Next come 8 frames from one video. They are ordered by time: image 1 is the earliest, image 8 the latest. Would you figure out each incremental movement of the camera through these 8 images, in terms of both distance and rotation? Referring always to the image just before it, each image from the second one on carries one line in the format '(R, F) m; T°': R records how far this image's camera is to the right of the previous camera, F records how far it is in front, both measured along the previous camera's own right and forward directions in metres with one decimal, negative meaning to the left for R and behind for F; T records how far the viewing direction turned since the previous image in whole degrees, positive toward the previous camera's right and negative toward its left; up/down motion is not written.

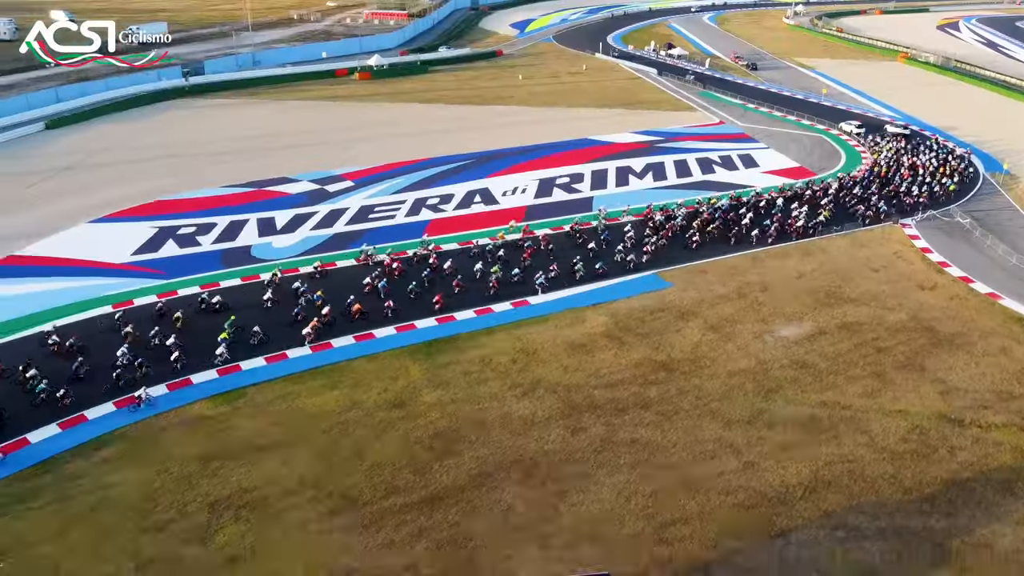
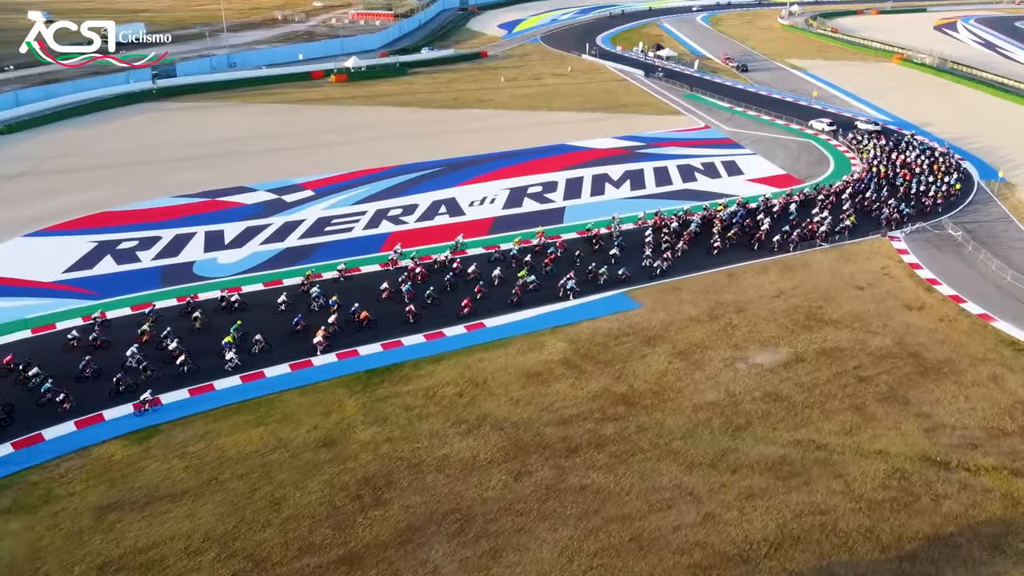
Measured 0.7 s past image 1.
(+1.5, +2.0) m; 0°
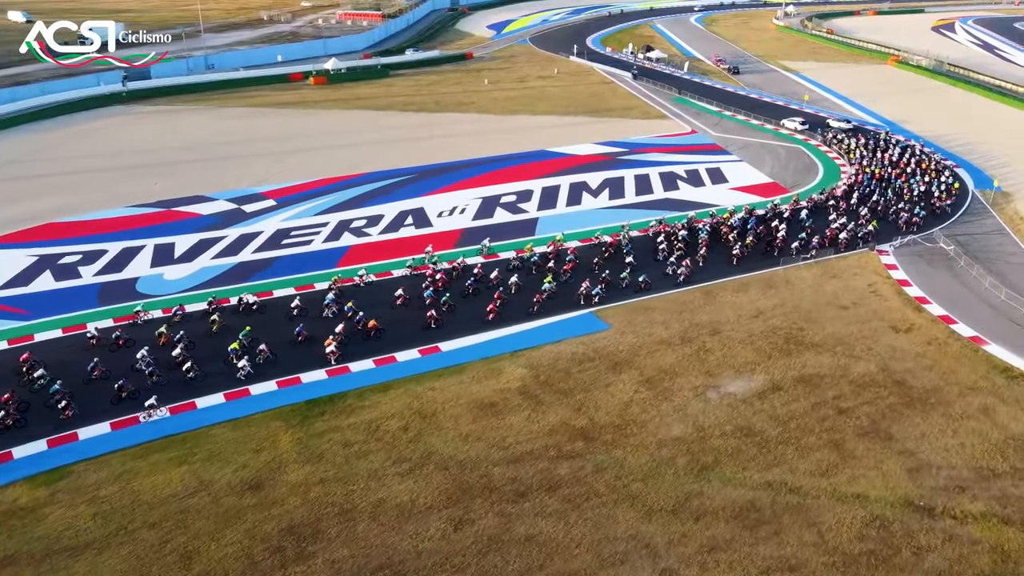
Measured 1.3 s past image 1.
(+1.3, +1.7) m; 0°
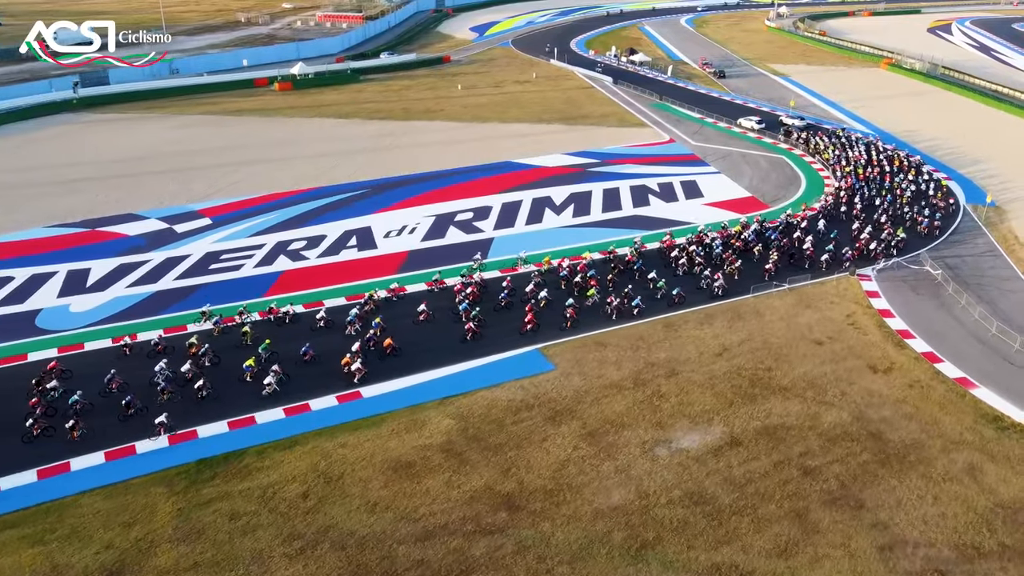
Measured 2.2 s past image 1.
(+1.9, +2.6) m; 0°
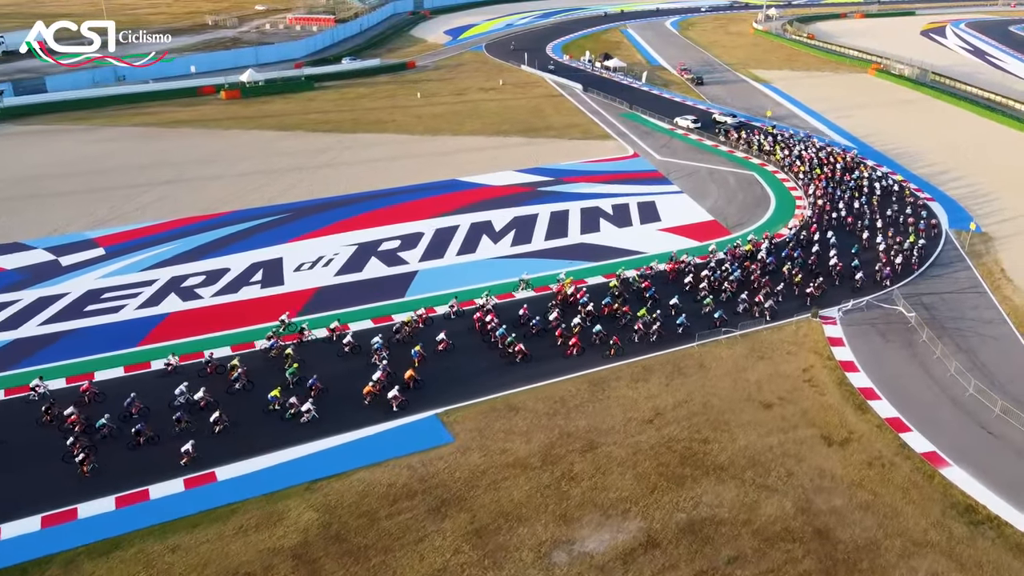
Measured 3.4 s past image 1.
(+2.8, +3.5) m; 0°
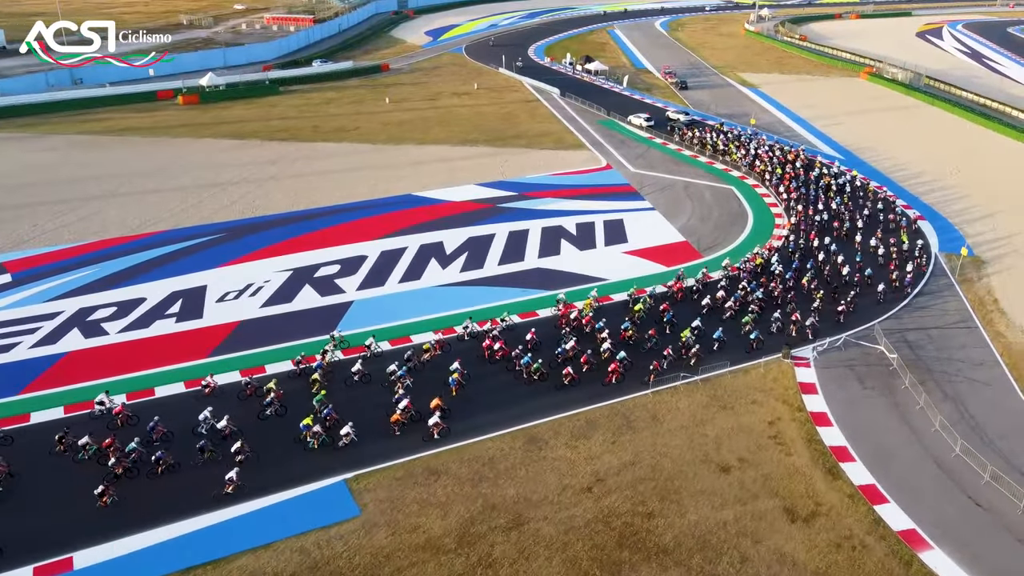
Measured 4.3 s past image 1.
(+1.8, +2.6) m; 0°
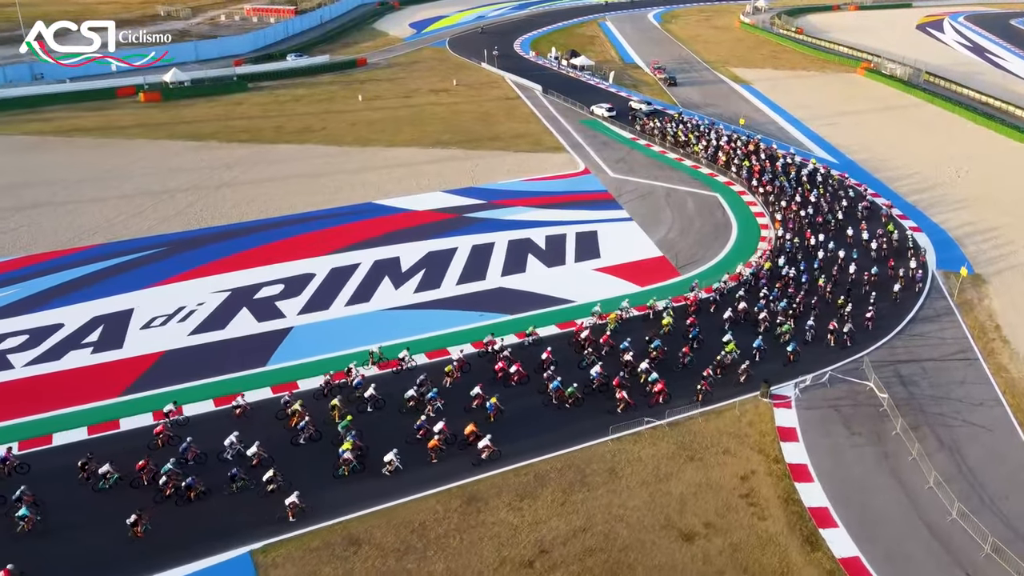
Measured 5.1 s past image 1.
(+1.4, +2.4) m; 0°
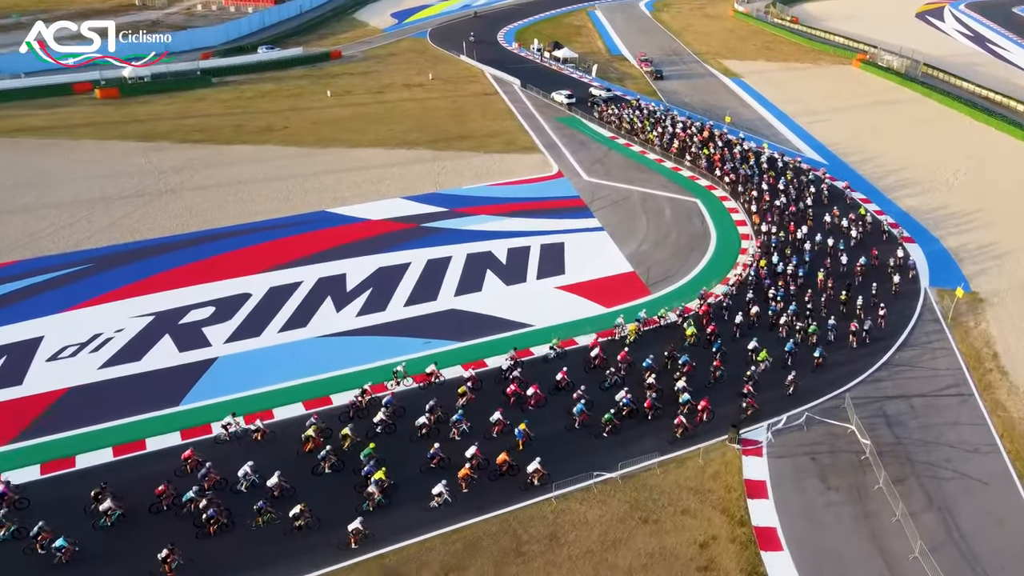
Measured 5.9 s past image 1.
(+1.5, +2.3) m; 0°
